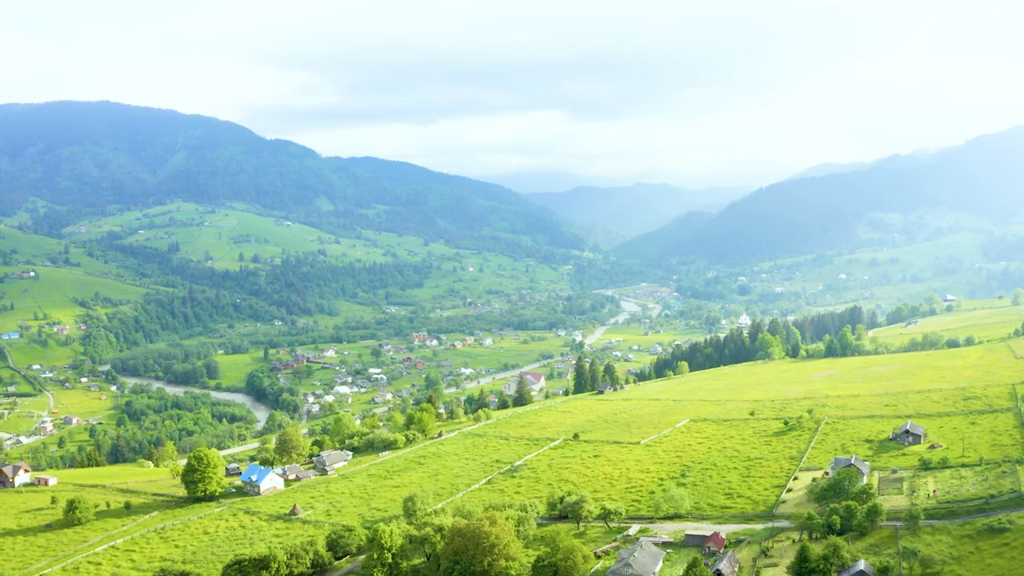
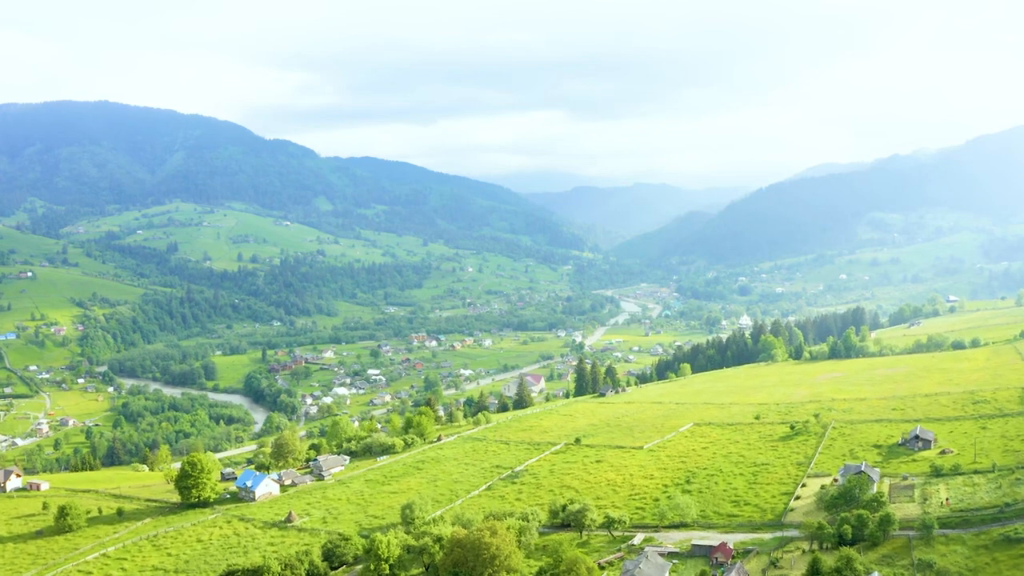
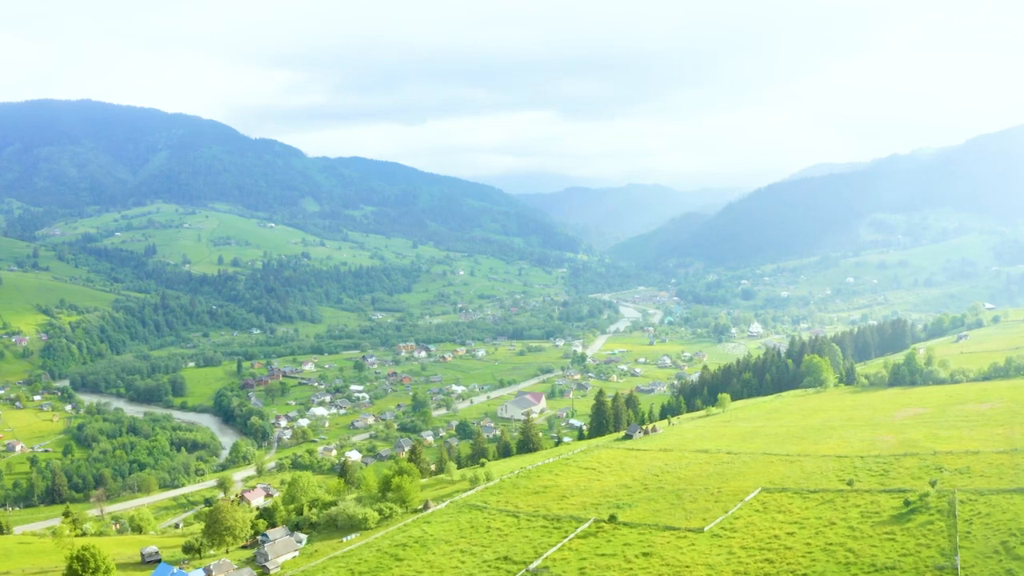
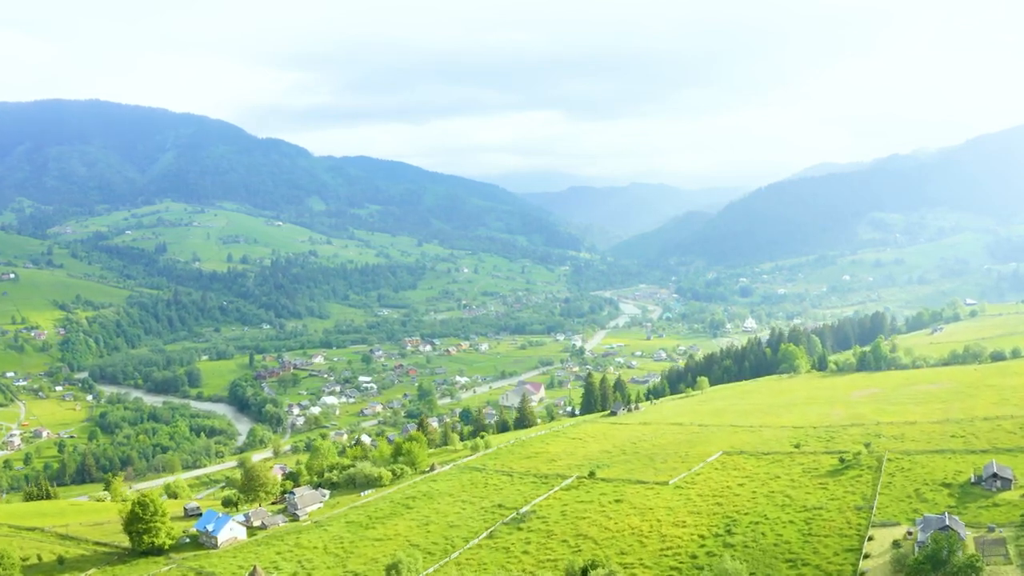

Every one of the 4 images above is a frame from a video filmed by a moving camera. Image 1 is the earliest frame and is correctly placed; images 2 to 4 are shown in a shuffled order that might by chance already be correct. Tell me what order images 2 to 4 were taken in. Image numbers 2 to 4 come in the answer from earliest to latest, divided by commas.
2, 4, 3
